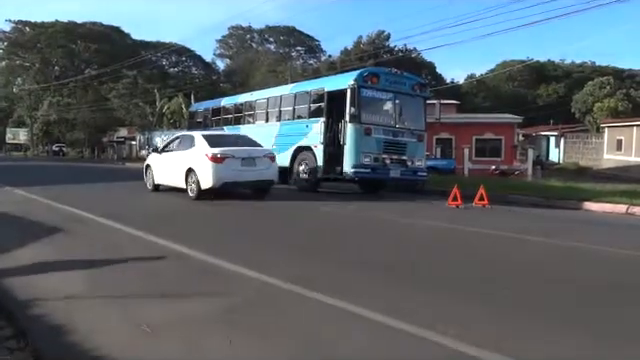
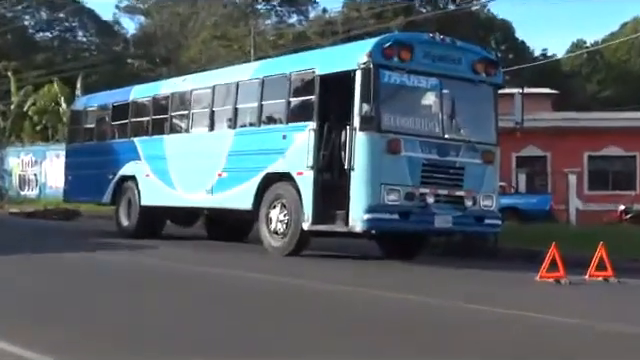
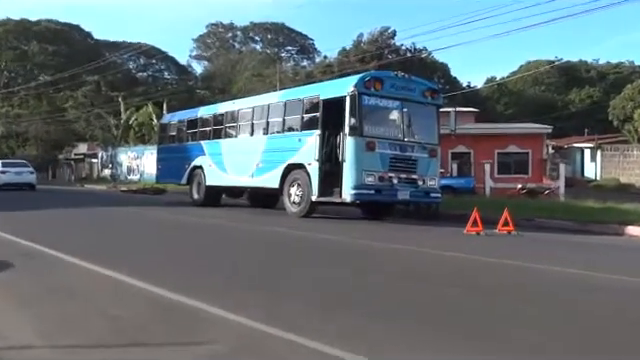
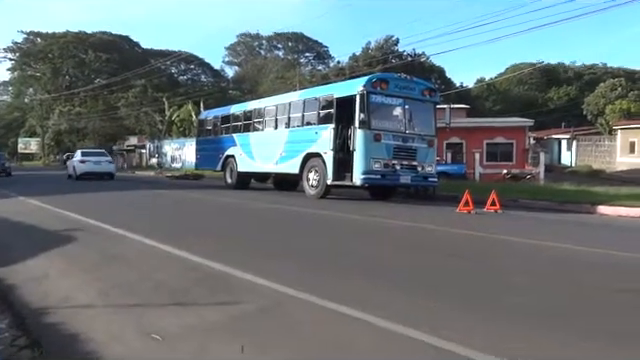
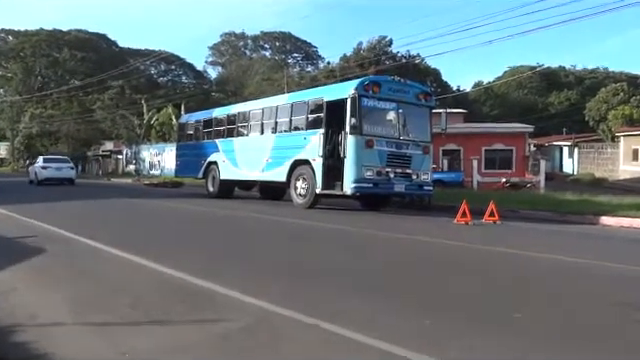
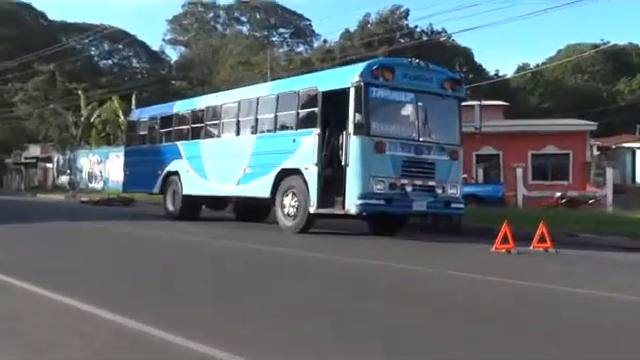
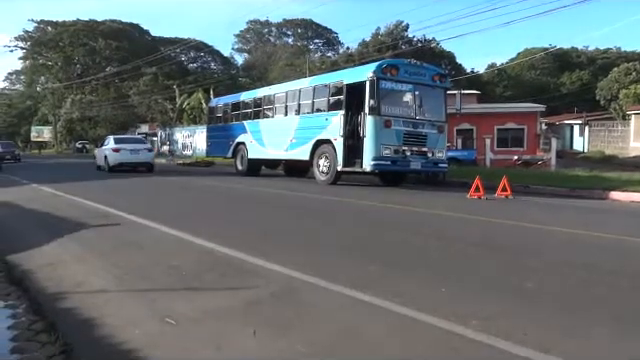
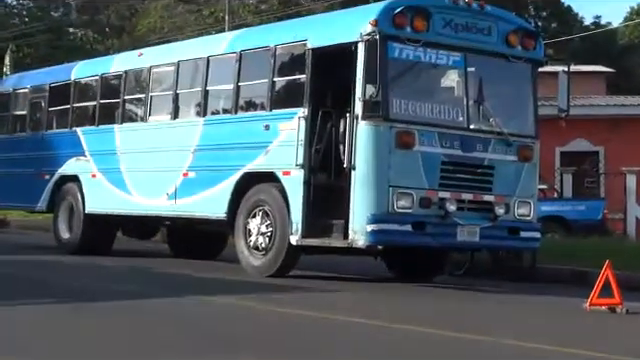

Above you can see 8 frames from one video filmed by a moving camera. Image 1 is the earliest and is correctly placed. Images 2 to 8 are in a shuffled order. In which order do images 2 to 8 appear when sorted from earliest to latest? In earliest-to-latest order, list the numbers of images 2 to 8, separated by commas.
7, 4, 5, 3, 6, 2, 8
